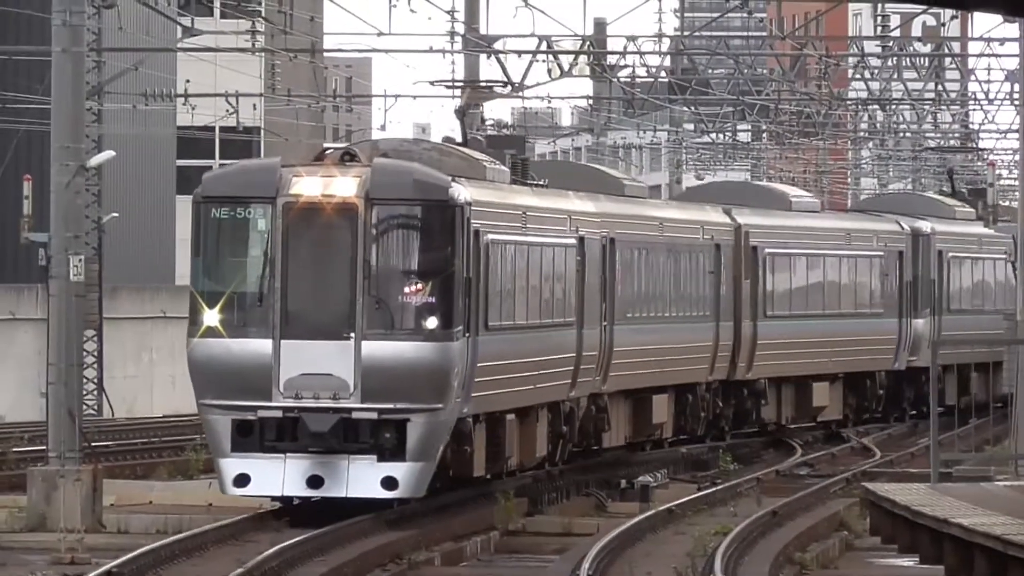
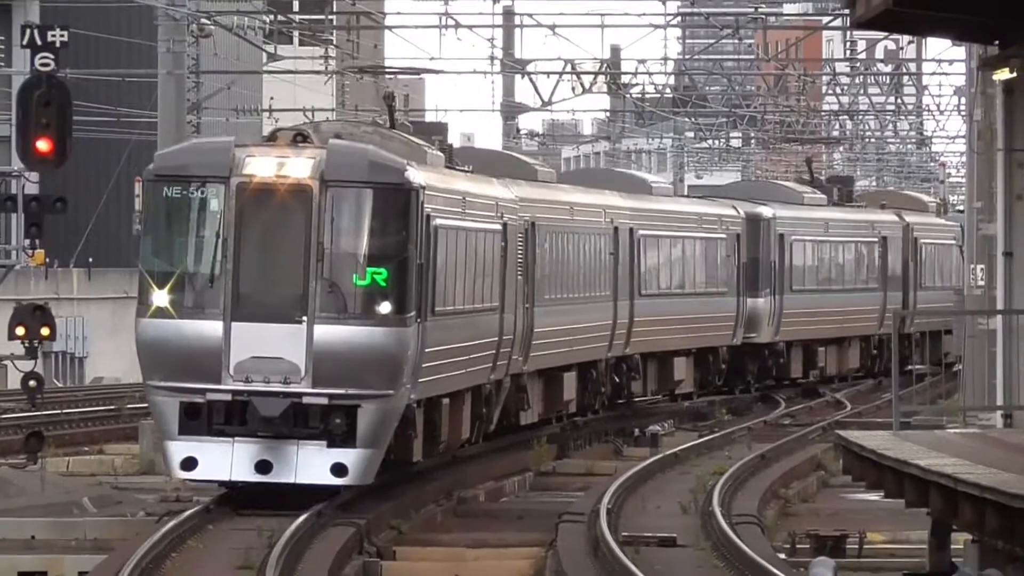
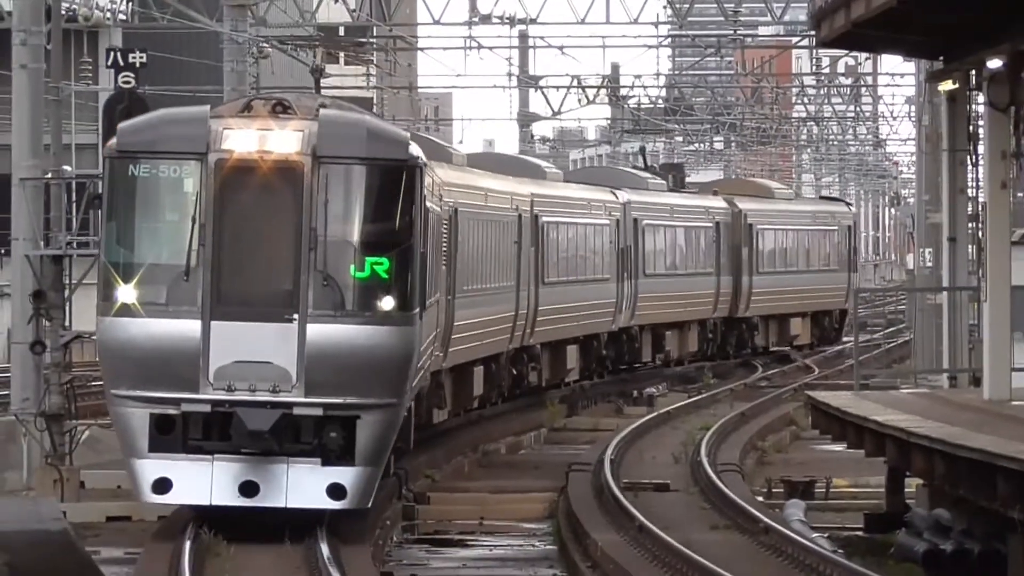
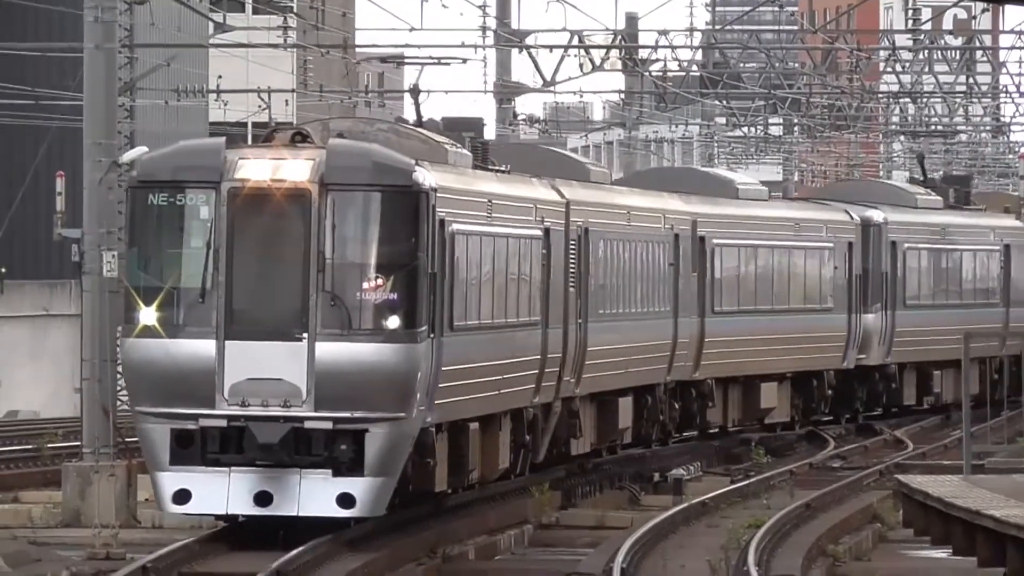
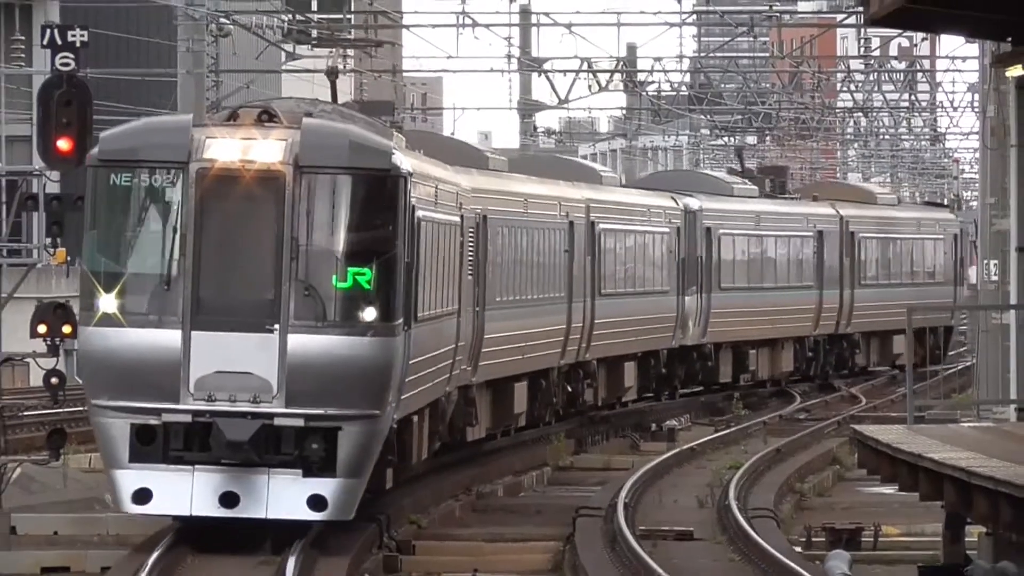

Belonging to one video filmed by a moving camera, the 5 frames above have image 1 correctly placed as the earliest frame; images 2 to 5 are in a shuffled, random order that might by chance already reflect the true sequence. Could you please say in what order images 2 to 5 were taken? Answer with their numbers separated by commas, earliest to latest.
4, 2, 5, 3
